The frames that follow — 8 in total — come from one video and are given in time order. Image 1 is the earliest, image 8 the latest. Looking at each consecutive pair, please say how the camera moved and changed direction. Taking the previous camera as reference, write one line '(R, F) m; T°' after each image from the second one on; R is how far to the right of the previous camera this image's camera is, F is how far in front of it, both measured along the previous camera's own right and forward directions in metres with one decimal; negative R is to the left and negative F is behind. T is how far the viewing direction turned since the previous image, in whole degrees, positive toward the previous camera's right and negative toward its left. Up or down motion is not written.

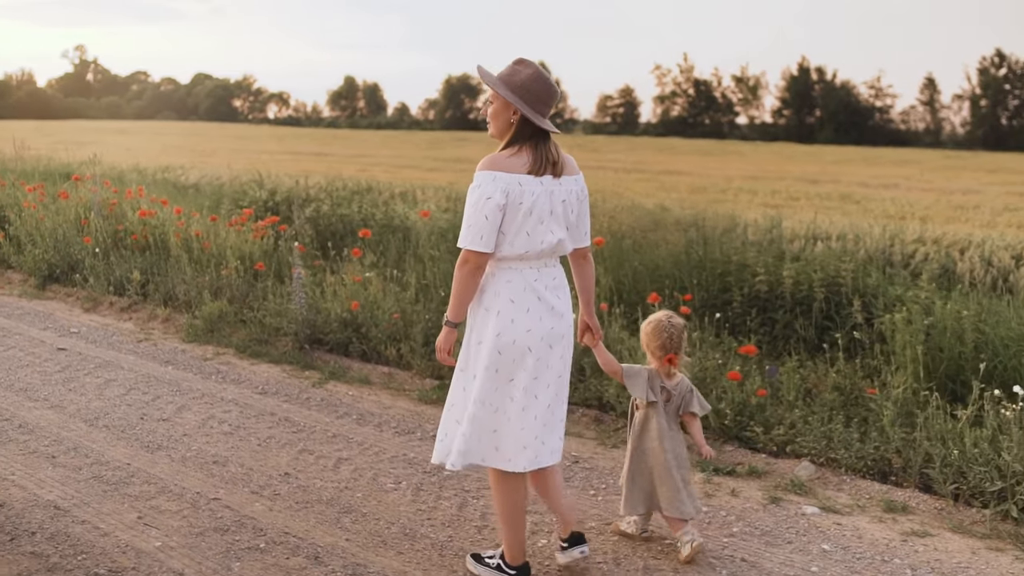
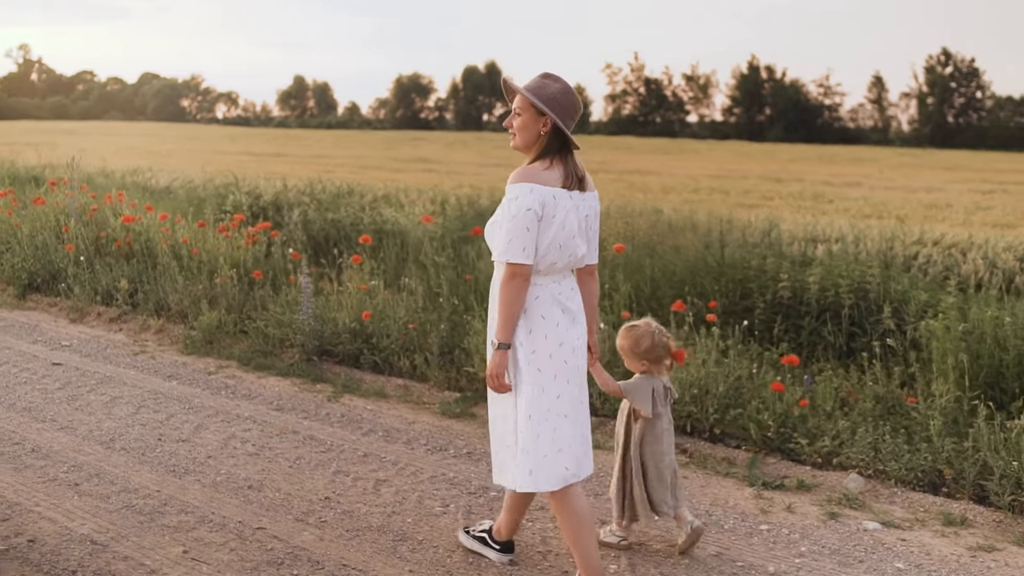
(-0.4, +0.2) m; +2°
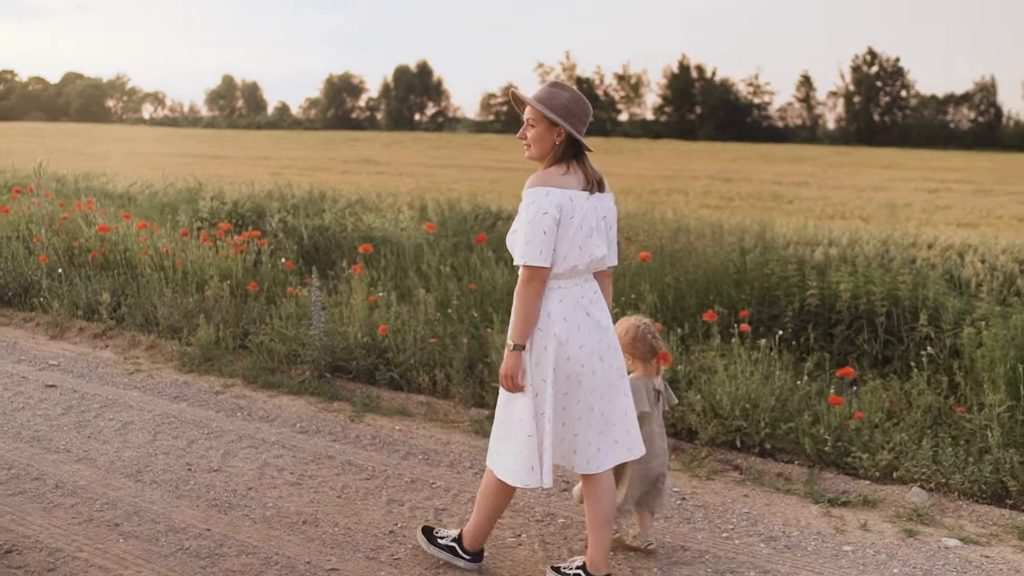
(-0.5, +0.2) m; +3°
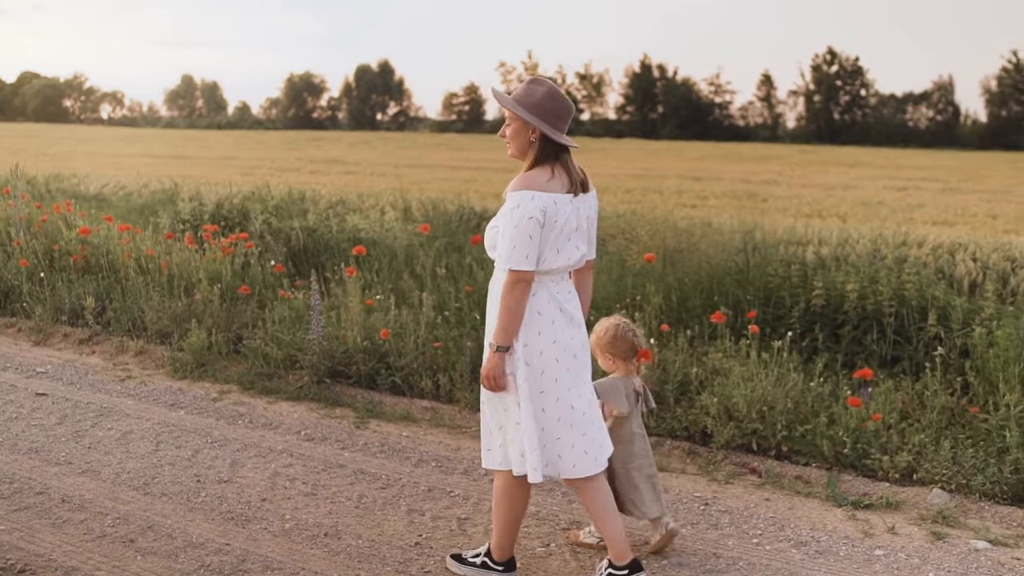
(-0.2, +0.1) m; +2°
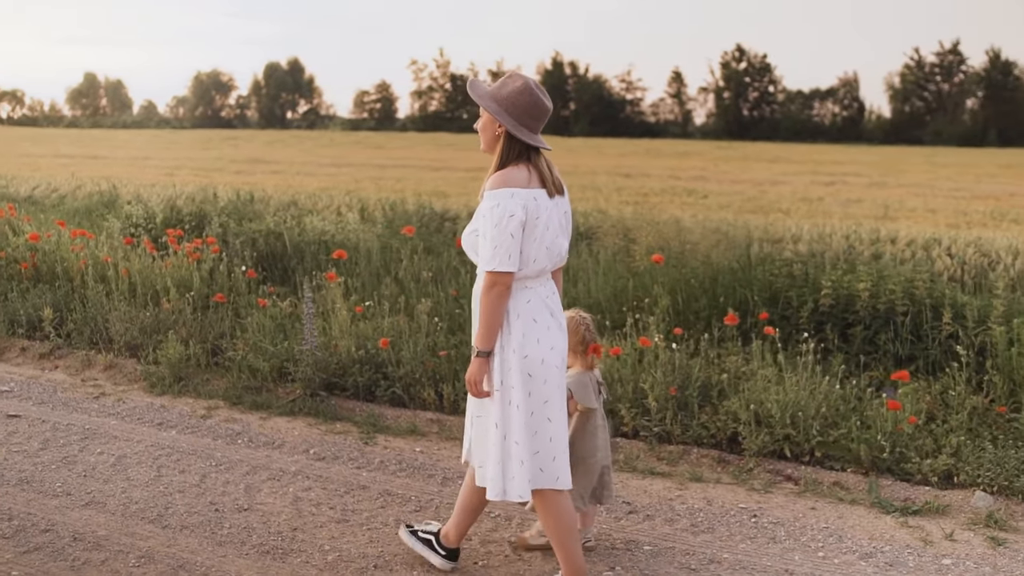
(-0.5, +0.3) m; +5°
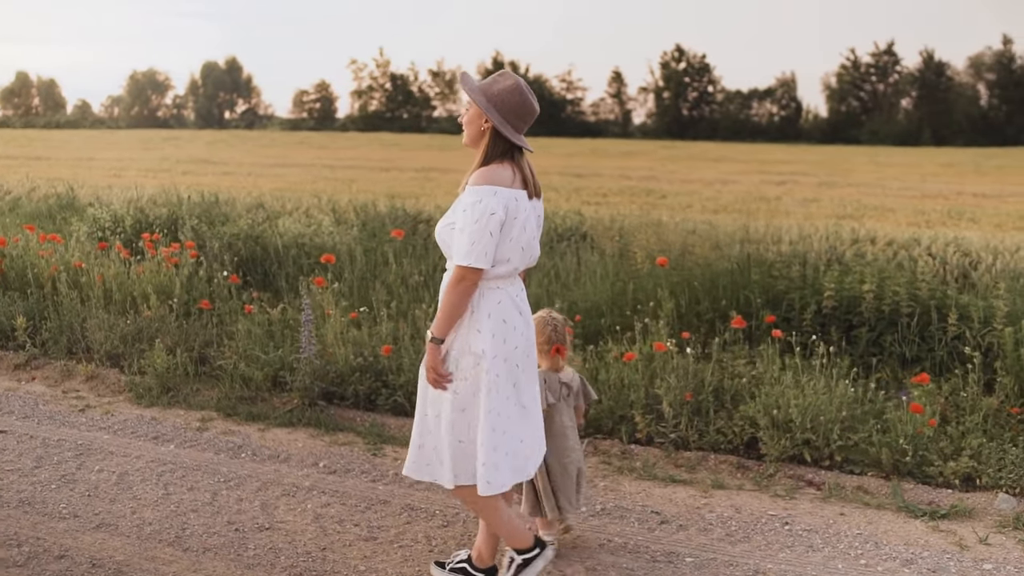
(-0.3, +0.1) m; +3°
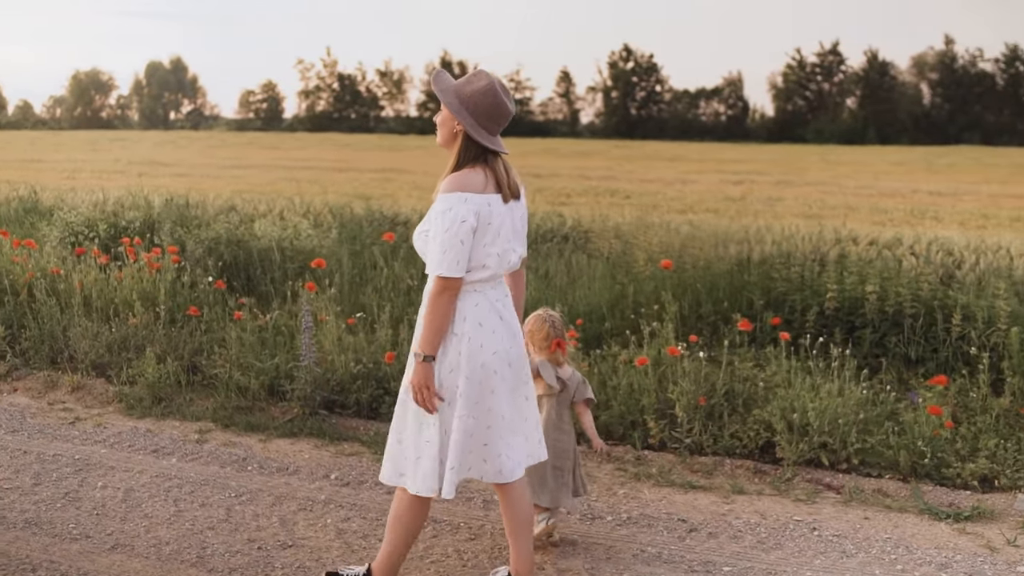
(-0.3, +0.1) m; +3°
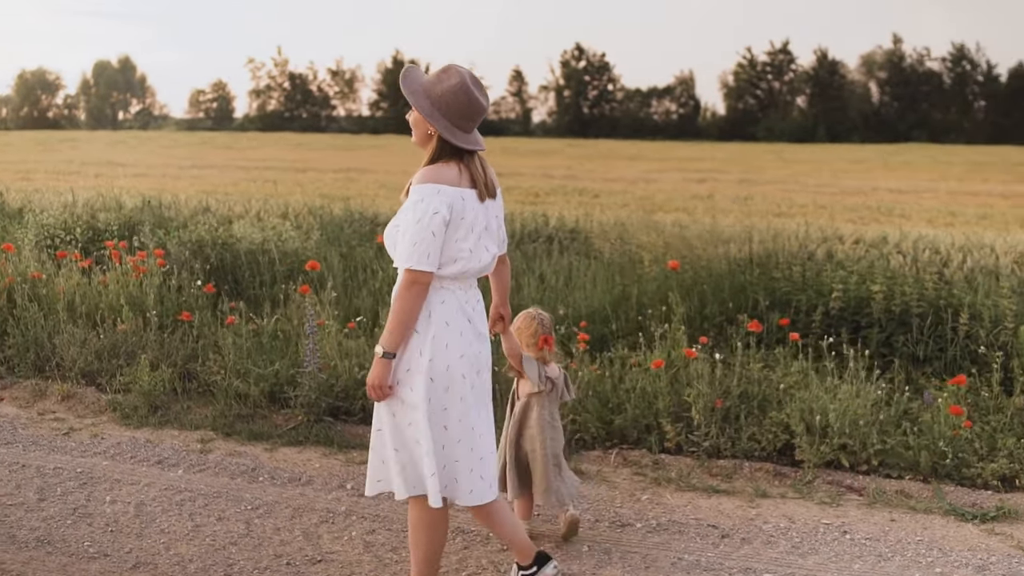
(-0.3, +0.1) m; +2°
